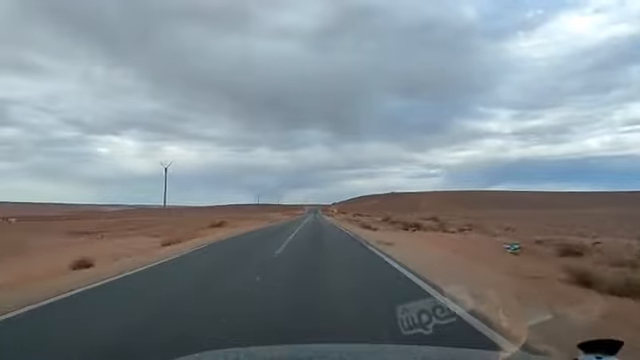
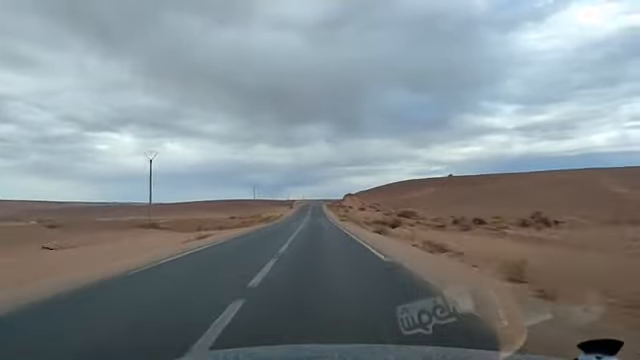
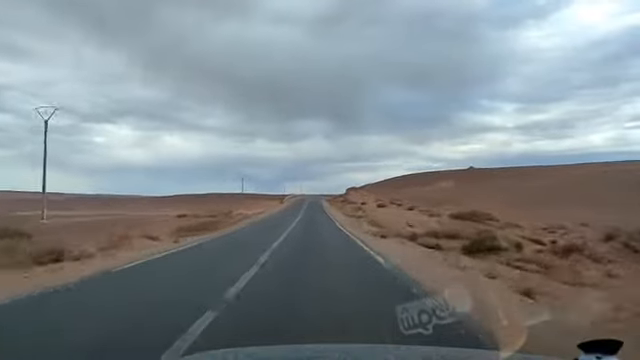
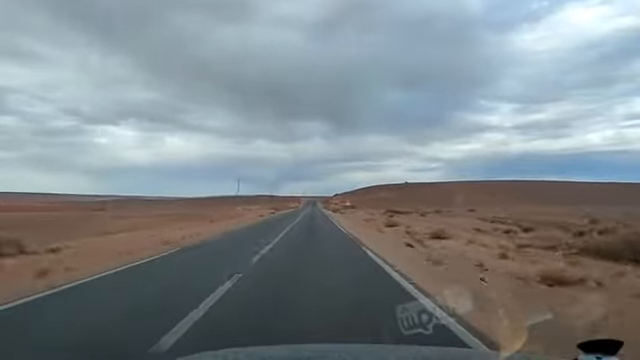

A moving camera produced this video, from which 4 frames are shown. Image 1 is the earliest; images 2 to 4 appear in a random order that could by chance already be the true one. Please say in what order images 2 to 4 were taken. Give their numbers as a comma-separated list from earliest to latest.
4, 2, 3
